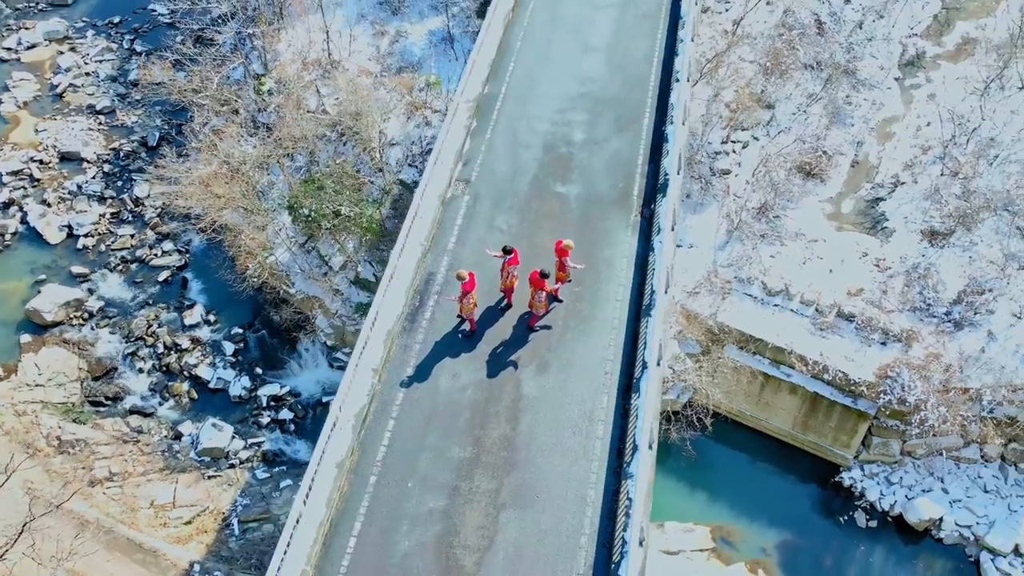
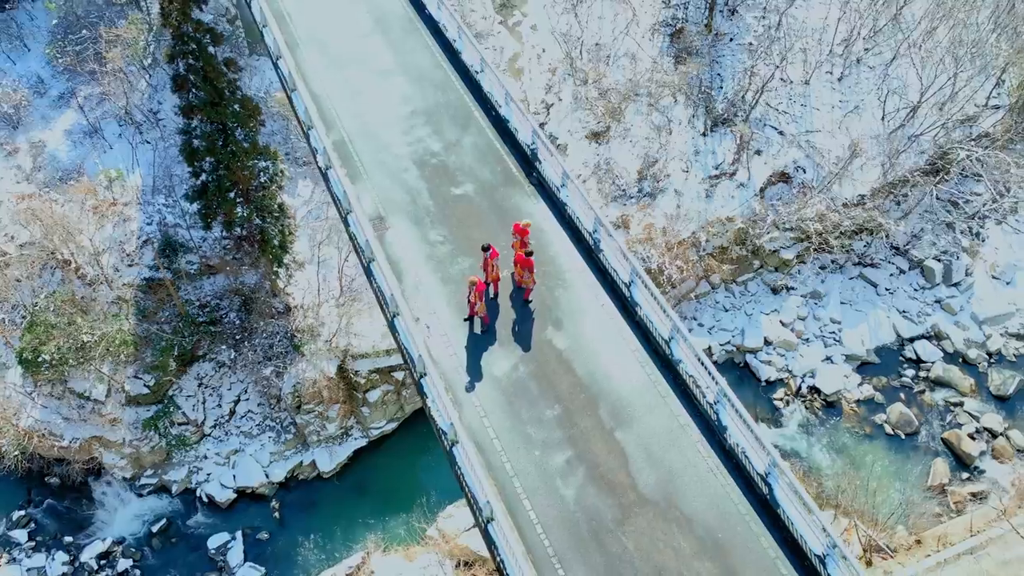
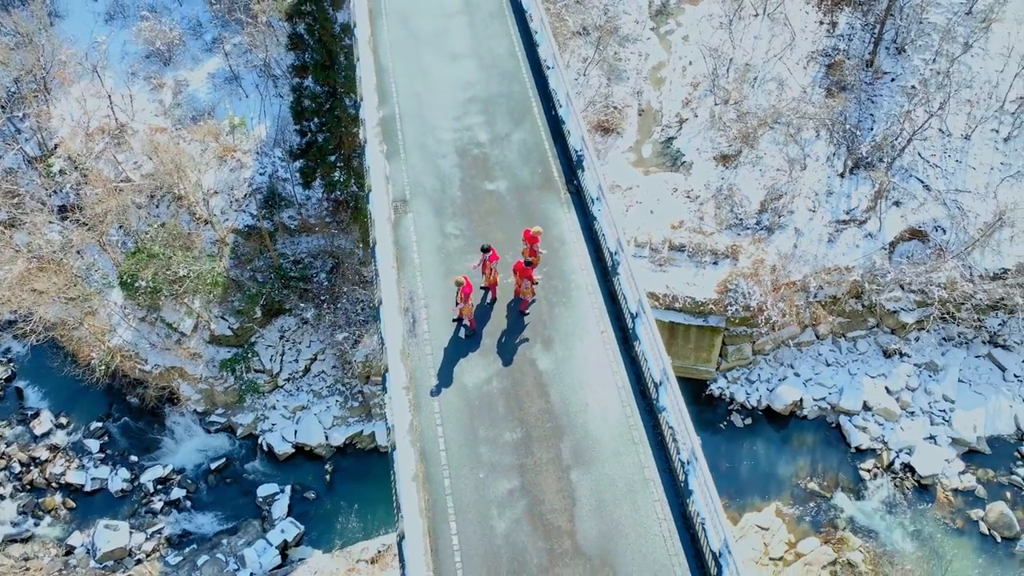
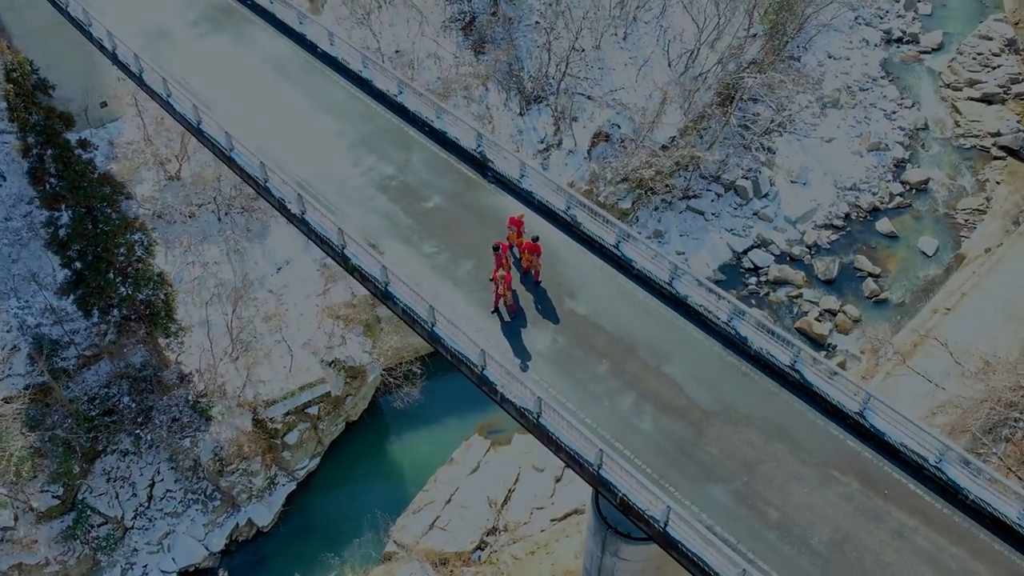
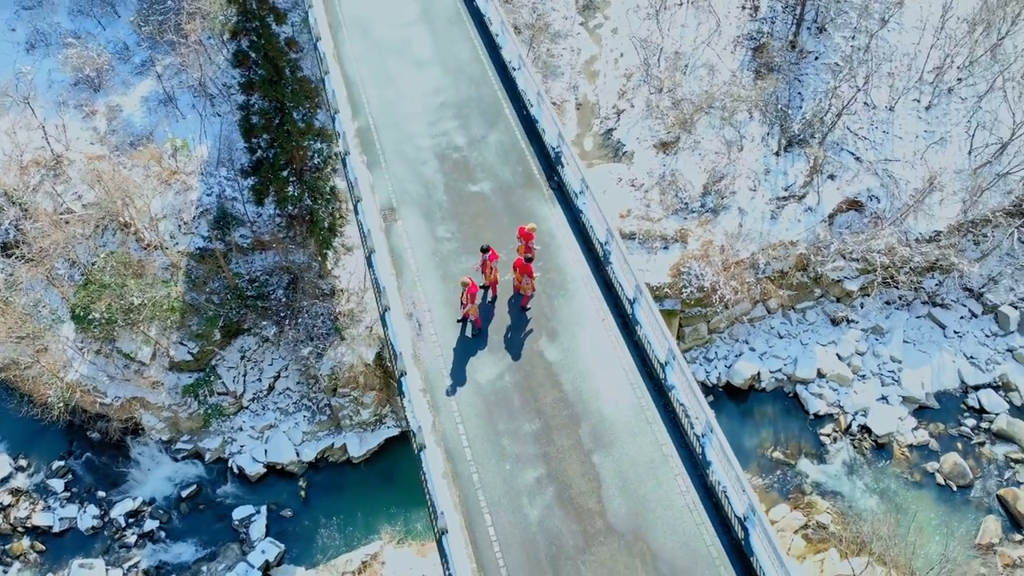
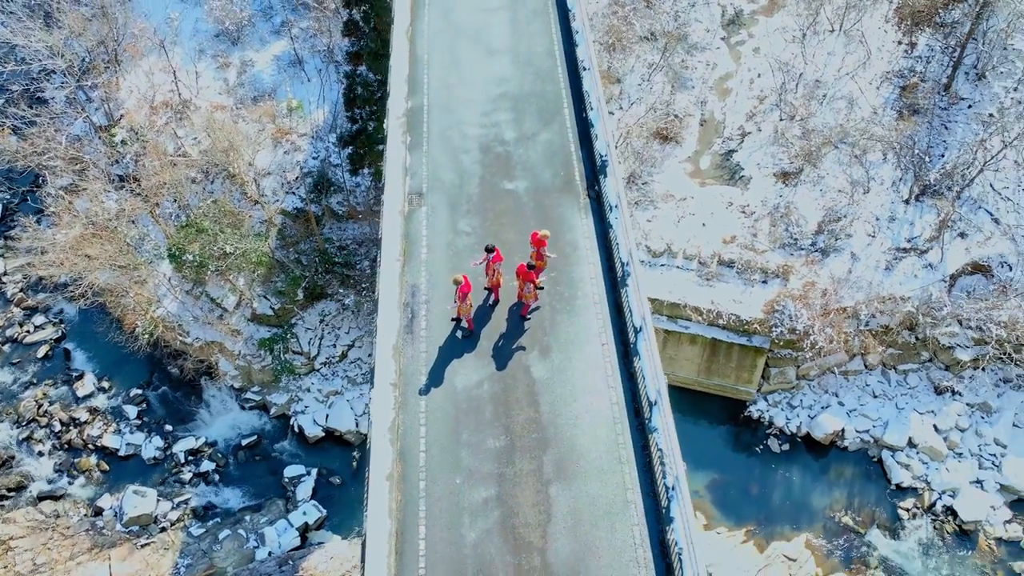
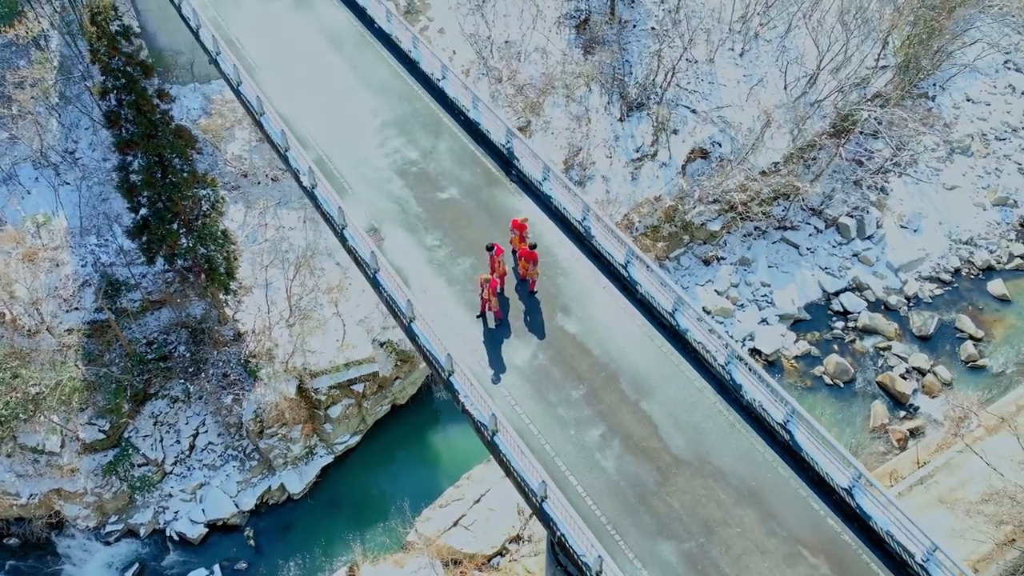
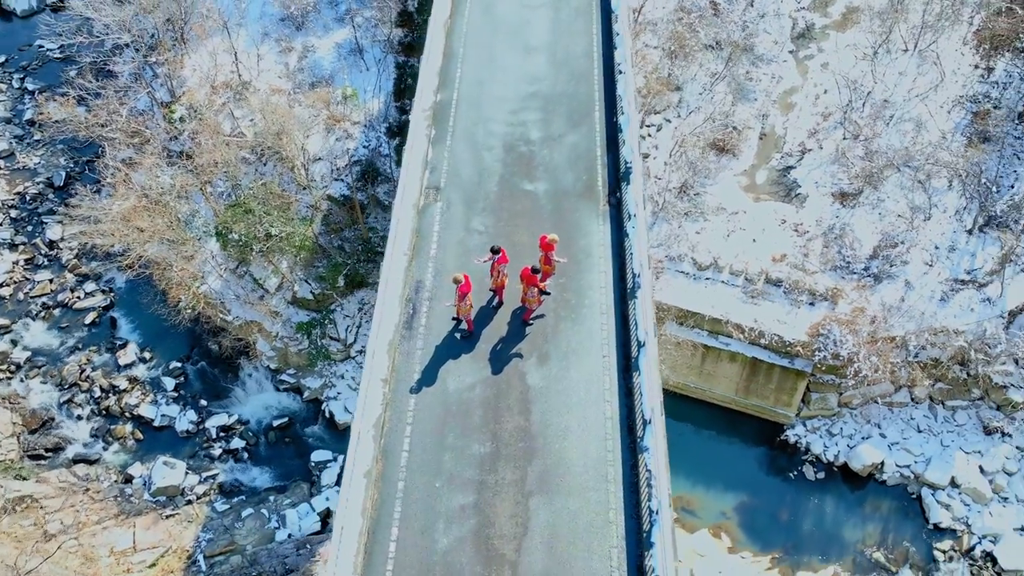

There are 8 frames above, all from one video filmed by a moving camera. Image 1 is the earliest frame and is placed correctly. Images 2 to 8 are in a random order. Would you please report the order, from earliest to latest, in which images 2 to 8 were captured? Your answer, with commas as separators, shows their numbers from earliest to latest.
8, 6, 3, 5, 2, 7, 4
